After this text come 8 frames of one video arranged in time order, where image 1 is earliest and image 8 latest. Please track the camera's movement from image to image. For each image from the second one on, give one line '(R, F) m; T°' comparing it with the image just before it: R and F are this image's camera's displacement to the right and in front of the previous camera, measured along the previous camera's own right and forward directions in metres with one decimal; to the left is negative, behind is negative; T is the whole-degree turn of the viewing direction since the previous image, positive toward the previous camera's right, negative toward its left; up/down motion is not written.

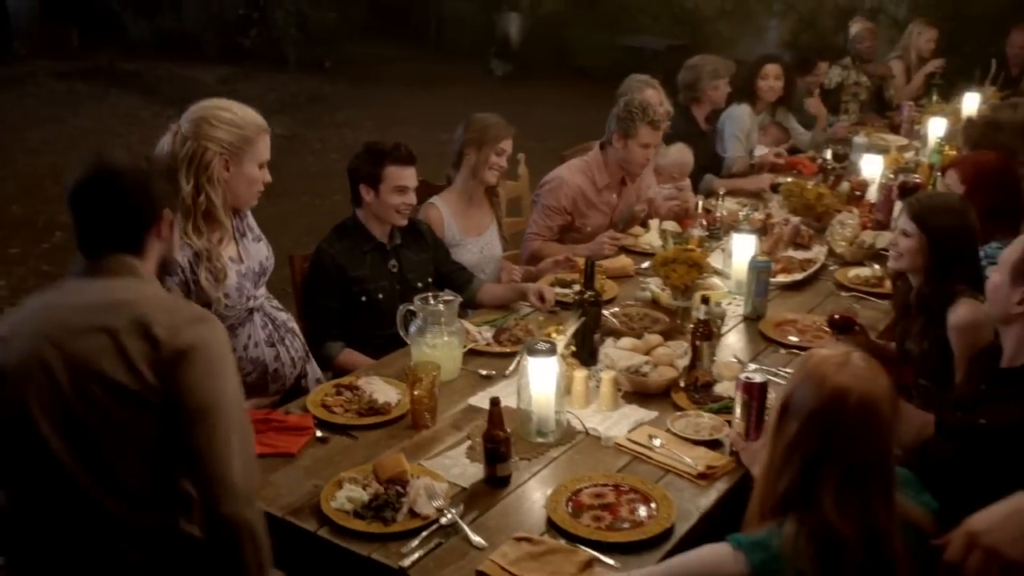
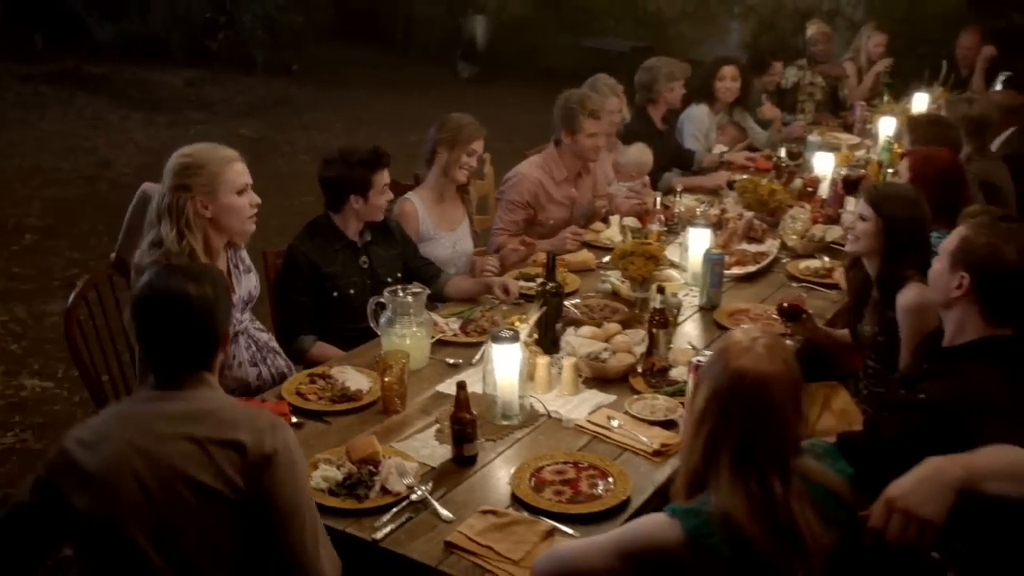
(0.0, -0.1) m; +2°
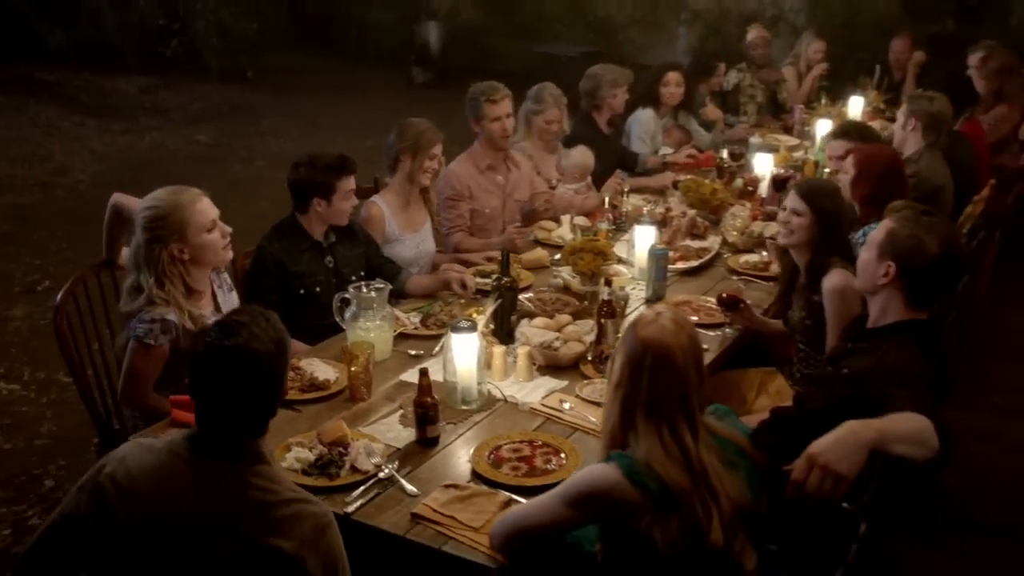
(0.0, -0.2) m; +3°
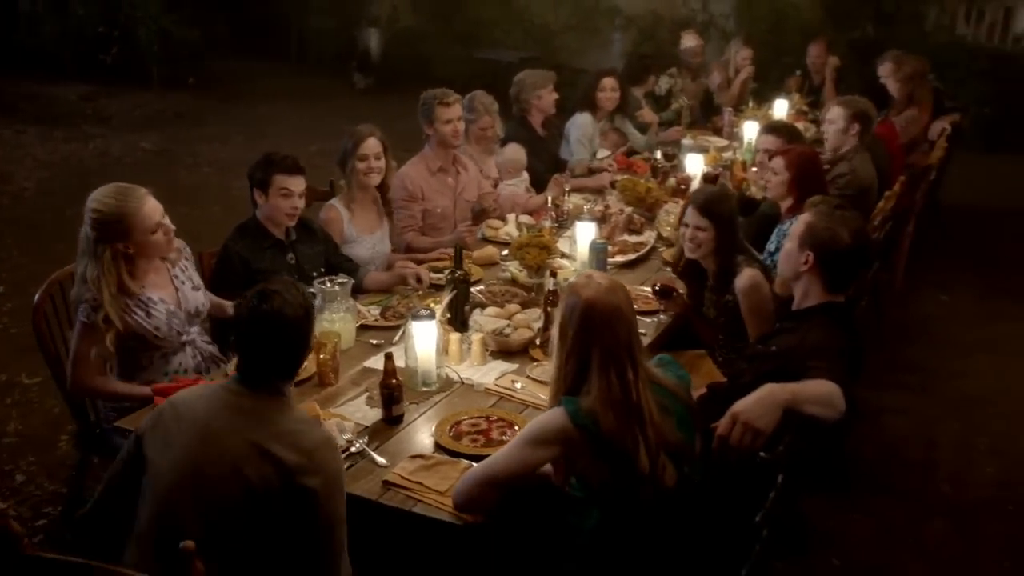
(0.0, -0.2) m; +3°
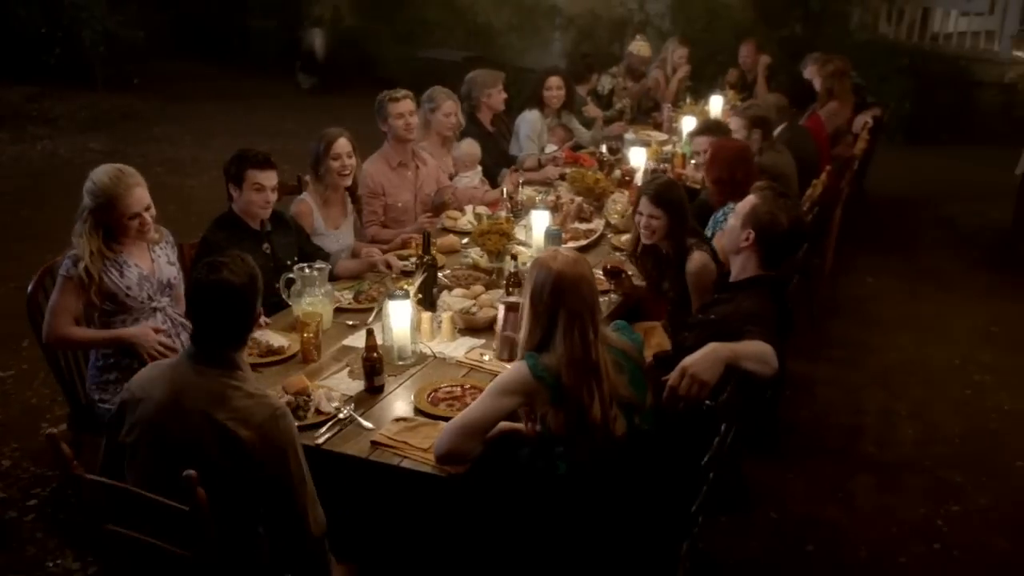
(-0.1, -0.3) m; +3°
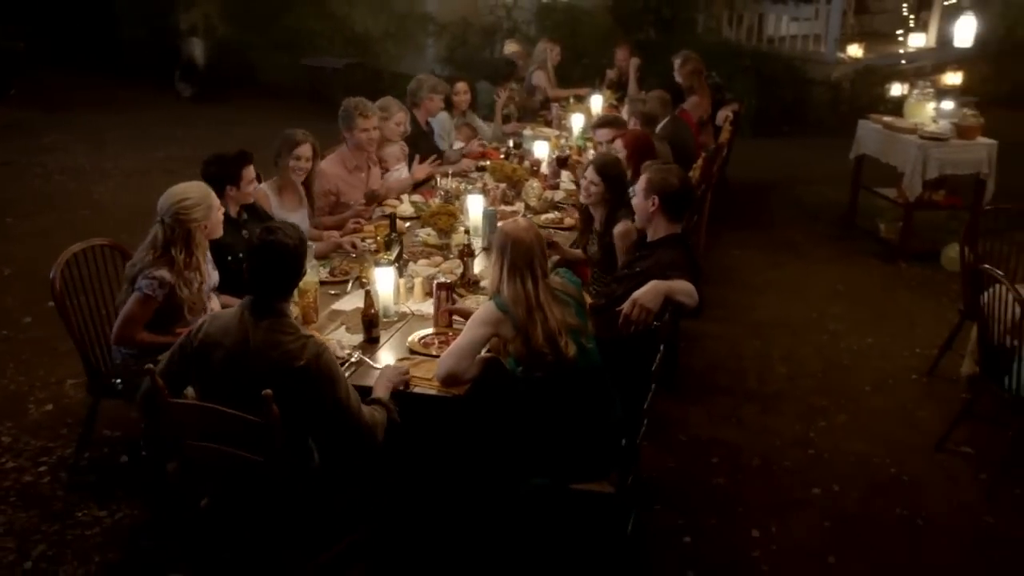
(-0.4, -0.6) m; +8°
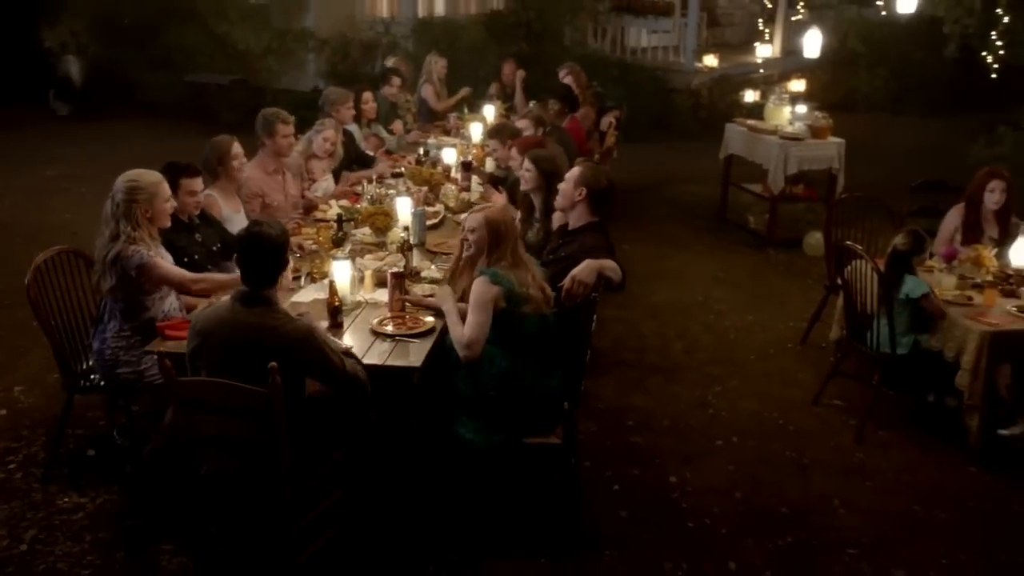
(-0.3, -0.5) m; +8°
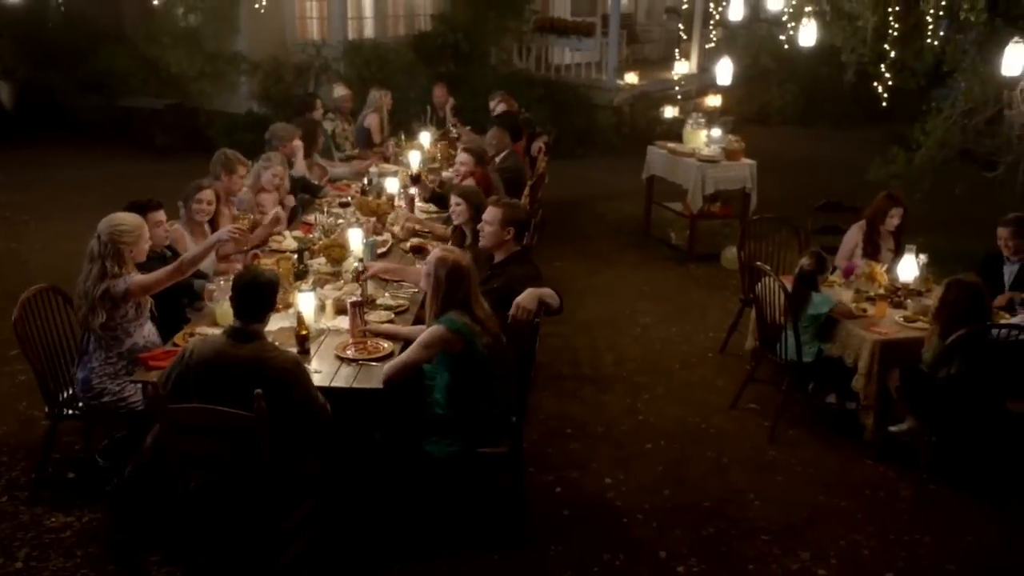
(-0.1, -0.4) m; +4°
